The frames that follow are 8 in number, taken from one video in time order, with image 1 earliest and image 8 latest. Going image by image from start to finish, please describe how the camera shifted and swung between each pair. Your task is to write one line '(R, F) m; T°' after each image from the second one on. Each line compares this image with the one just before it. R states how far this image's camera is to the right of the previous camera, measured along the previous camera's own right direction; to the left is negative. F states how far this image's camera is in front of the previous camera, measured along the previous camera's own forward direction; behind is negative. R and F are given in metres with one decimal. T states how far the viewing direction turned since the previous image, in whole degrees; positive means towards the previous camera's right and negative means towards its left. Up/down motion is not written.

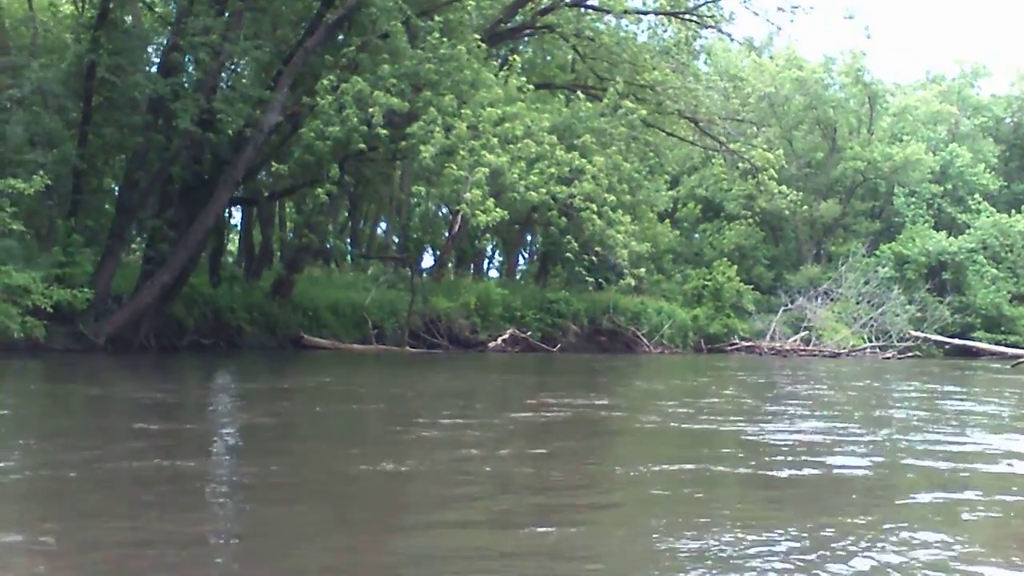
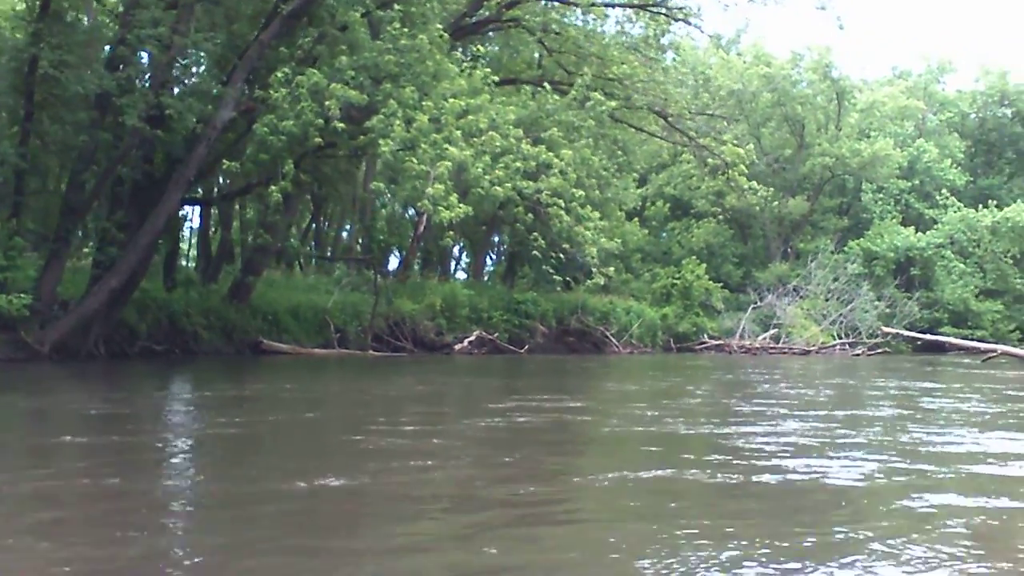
(0.0, +0.5) m; +2°
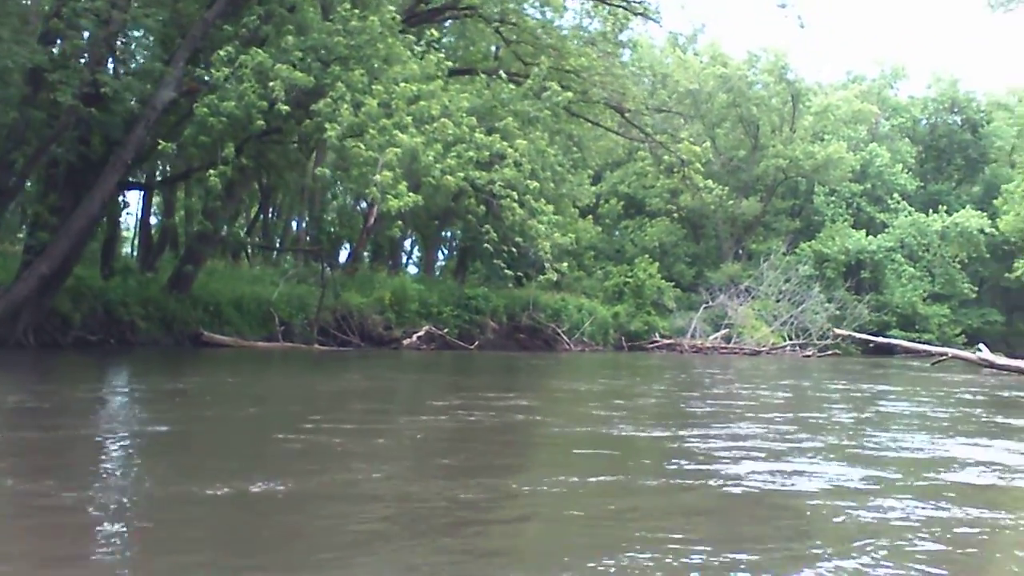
(0.0, +0.4) m; +3°
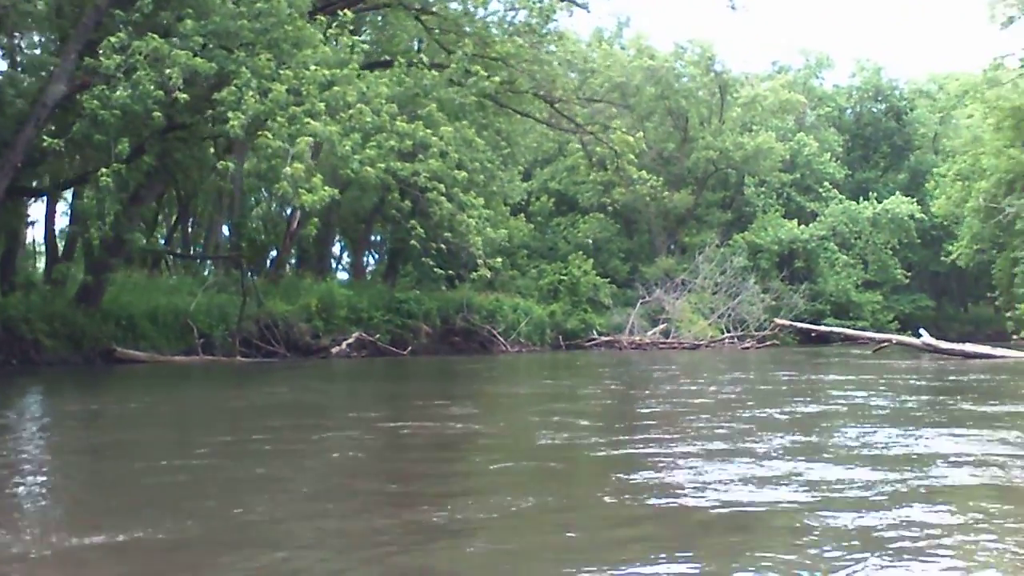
(0.0, +0.8) m; +4°
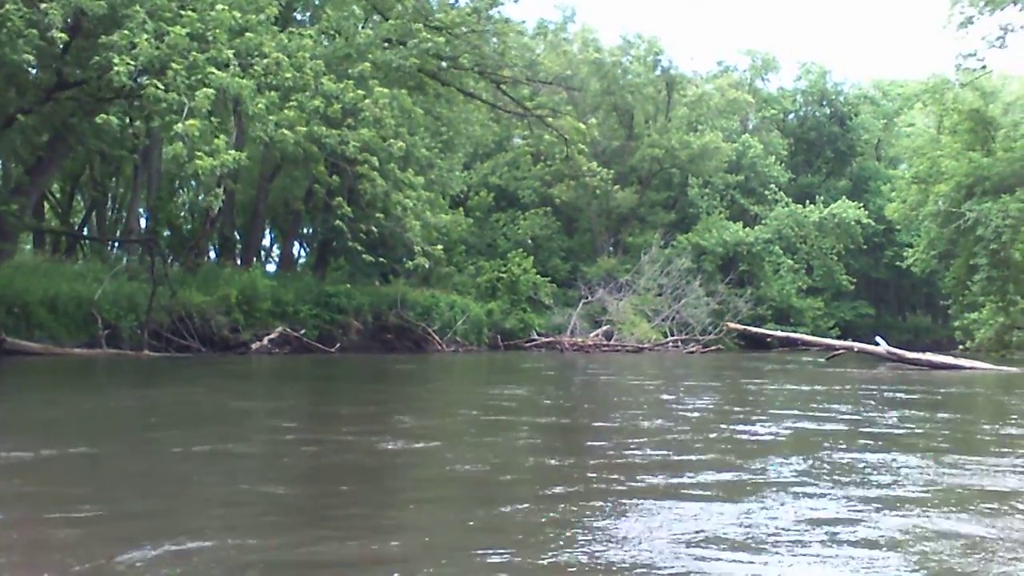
(-0.1, +1.4) m; +3°
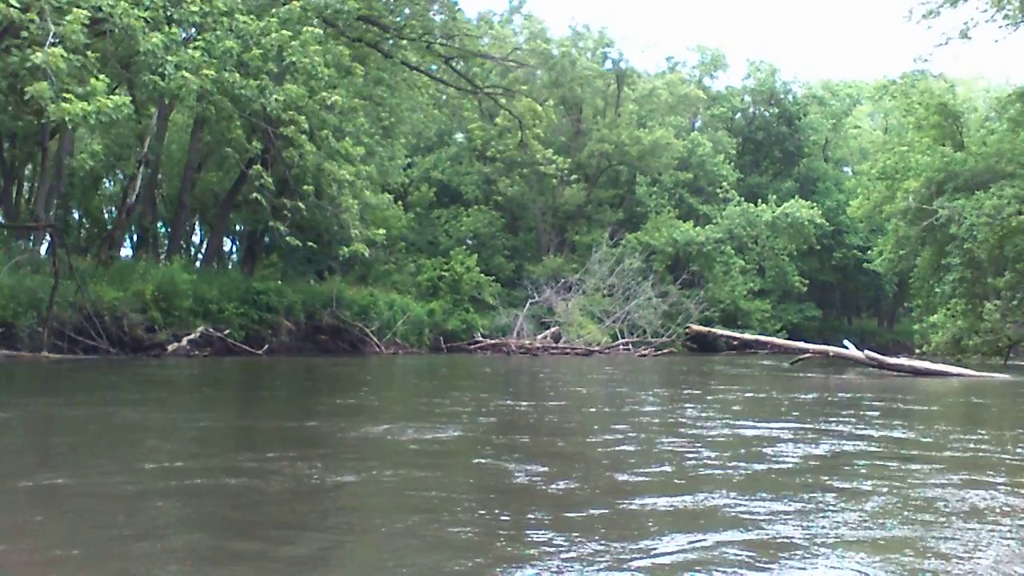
(-0.1, +1.5) m; +3°
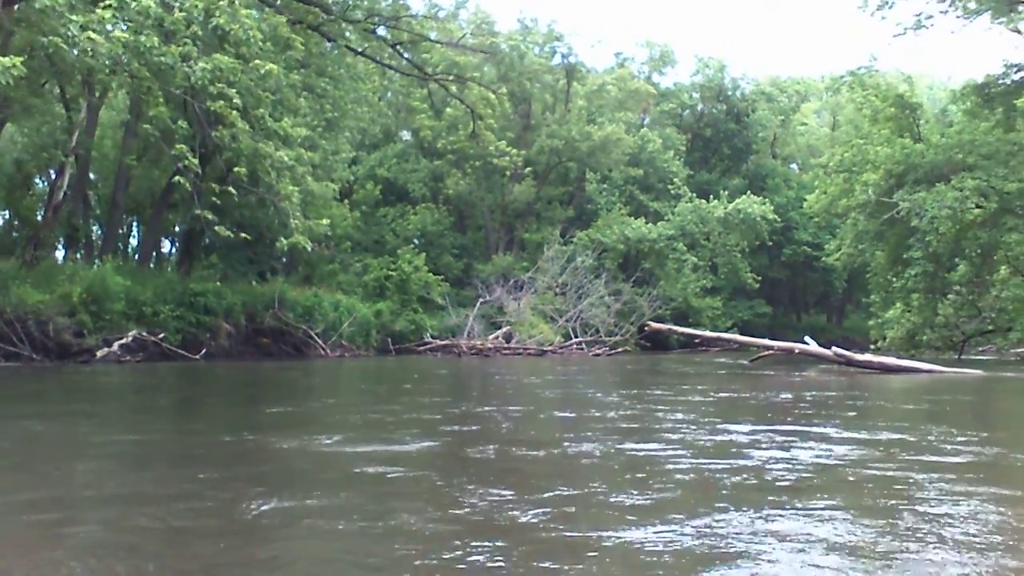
(-0.1, +0.8) m; +3°
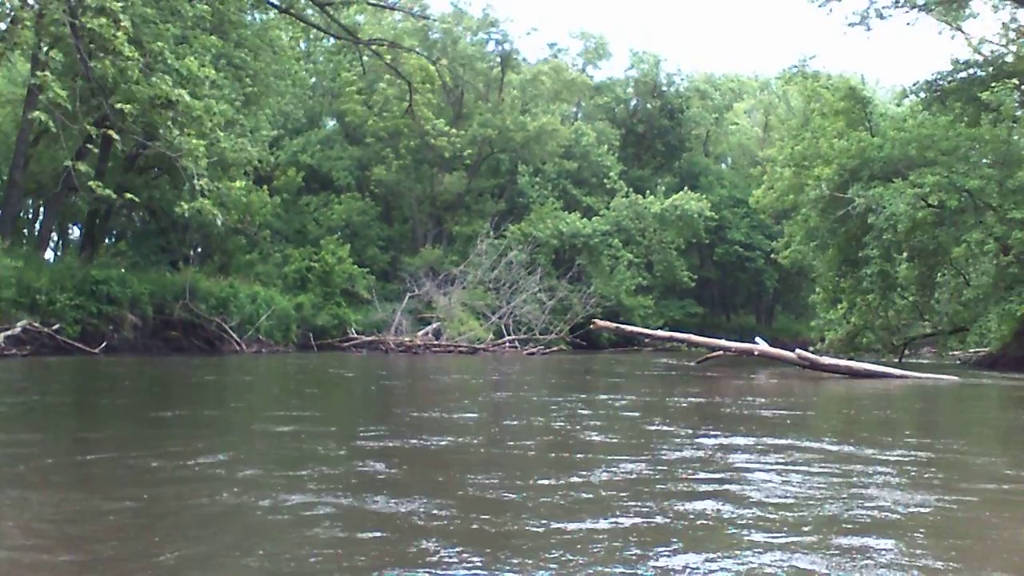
(-0.2, +1.3) m; +4°
